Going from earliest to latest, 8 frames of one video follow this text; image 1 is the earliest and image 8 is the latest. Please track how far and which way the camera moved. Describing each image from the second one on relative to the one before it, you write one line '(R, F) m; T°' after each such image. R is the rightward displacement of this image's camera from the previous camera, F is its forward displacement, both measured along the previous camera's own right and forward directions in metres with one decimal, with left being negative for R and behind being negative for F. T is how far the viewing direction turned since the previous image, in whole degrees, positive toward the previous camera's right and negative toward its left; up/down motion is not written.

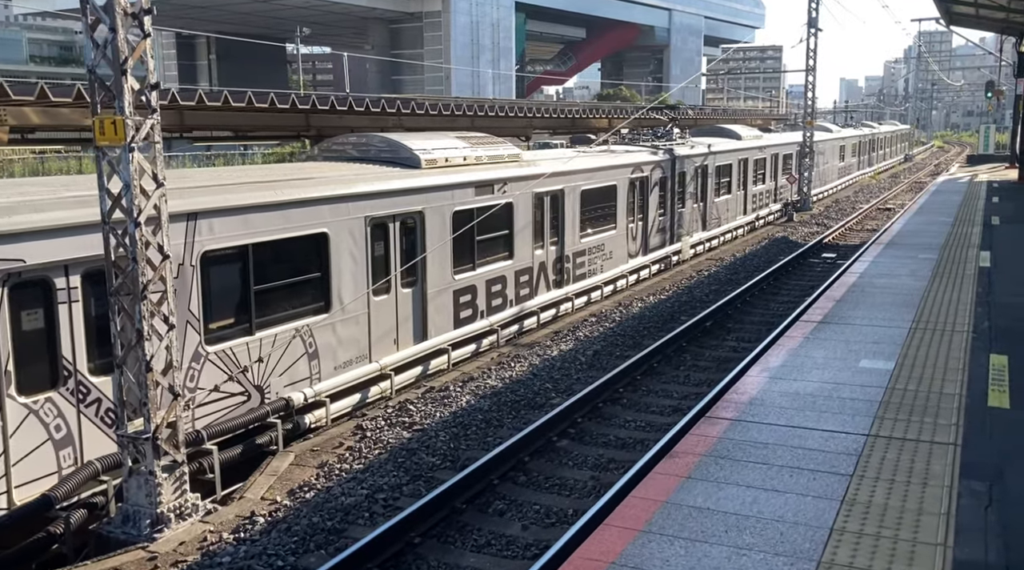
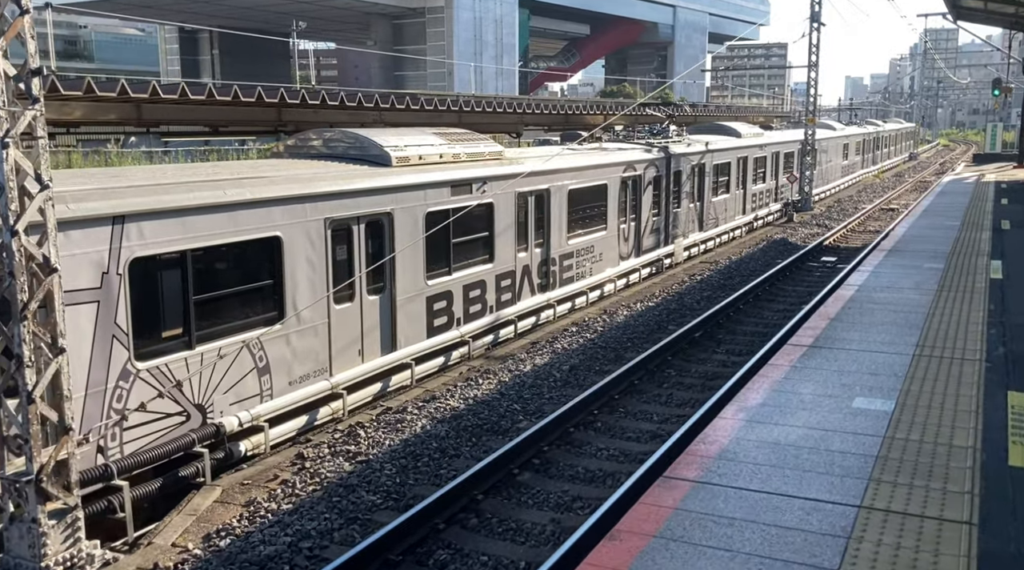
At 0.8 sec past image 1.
(+0.3, +0.8) m; 0°
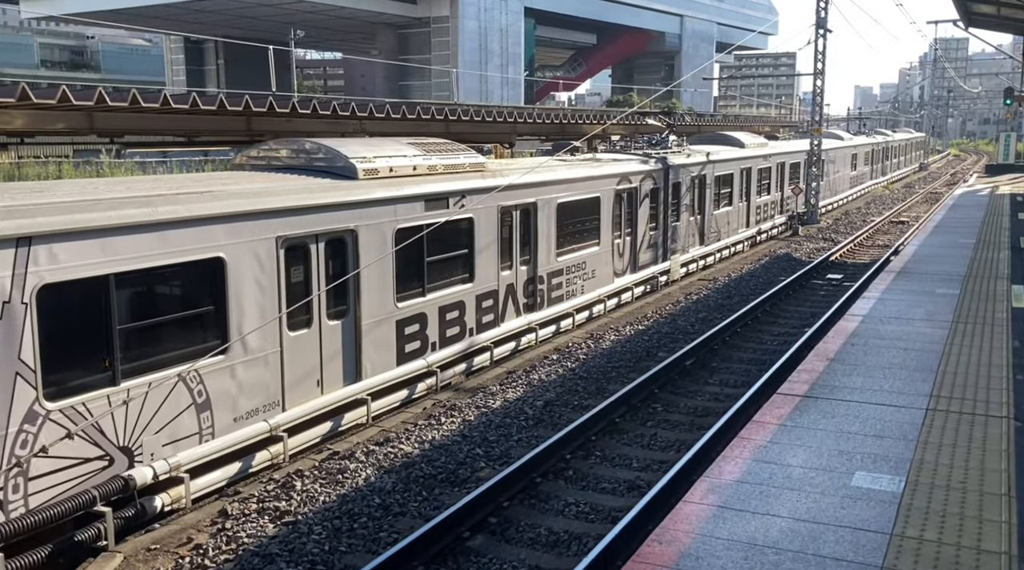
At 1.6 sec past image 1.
(+0.4, +0.9) m; 0°
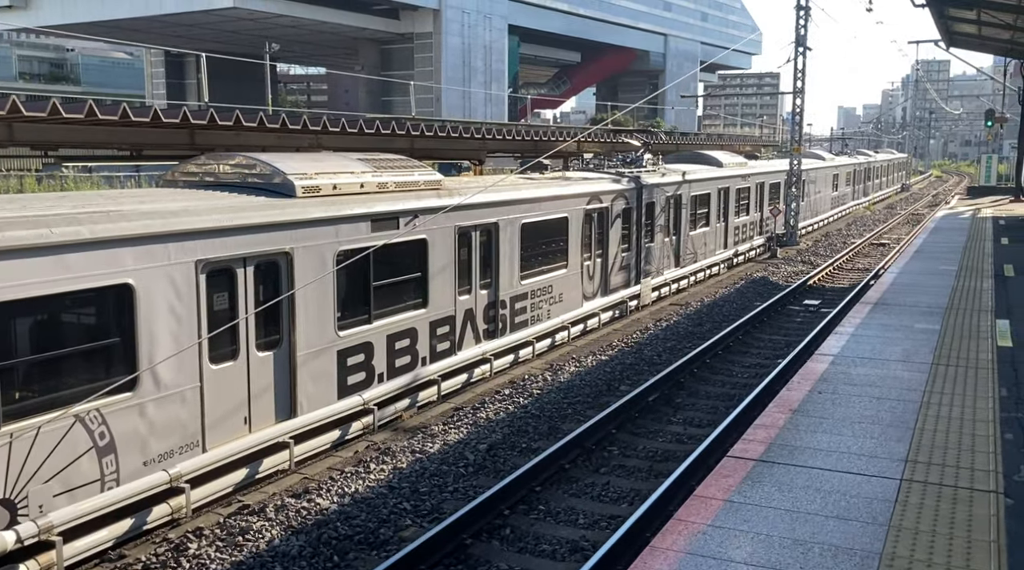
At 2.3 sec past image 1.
(+0.4, +0.8) m; +1°
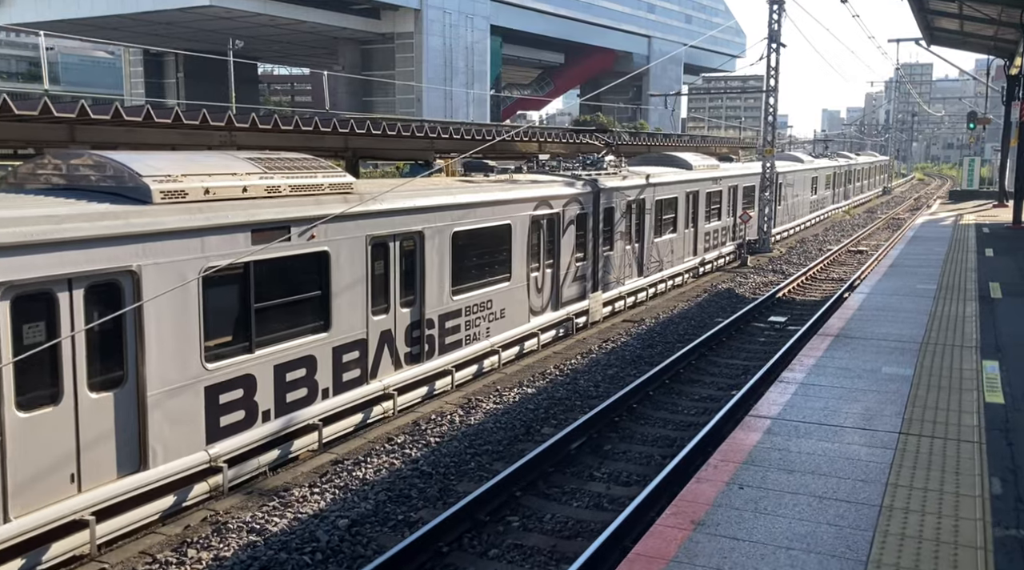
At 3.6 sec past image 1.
(+0.8, +1.6) m; +1°
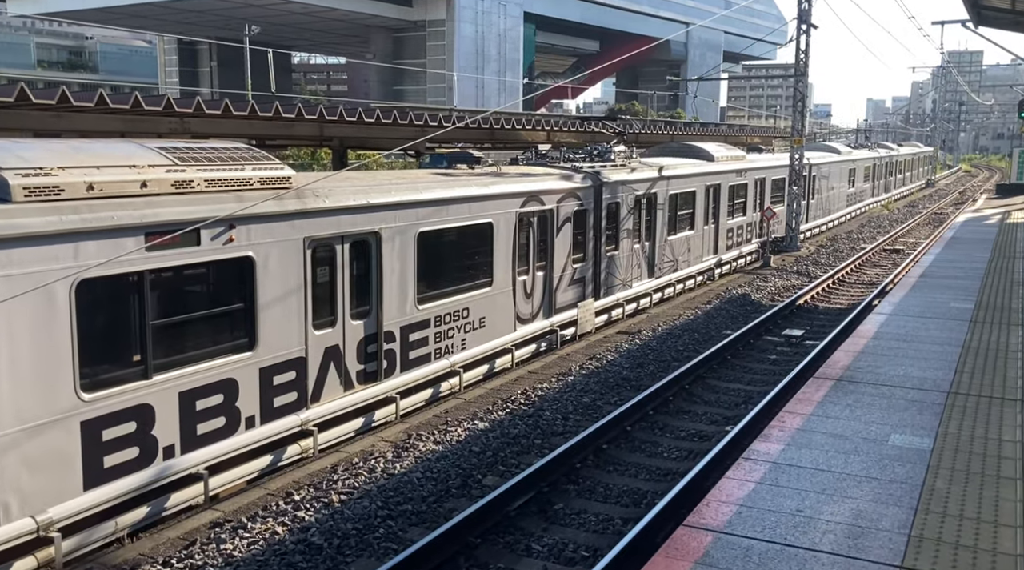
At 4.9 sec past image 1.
(+0.8, +1.6) m; -2°
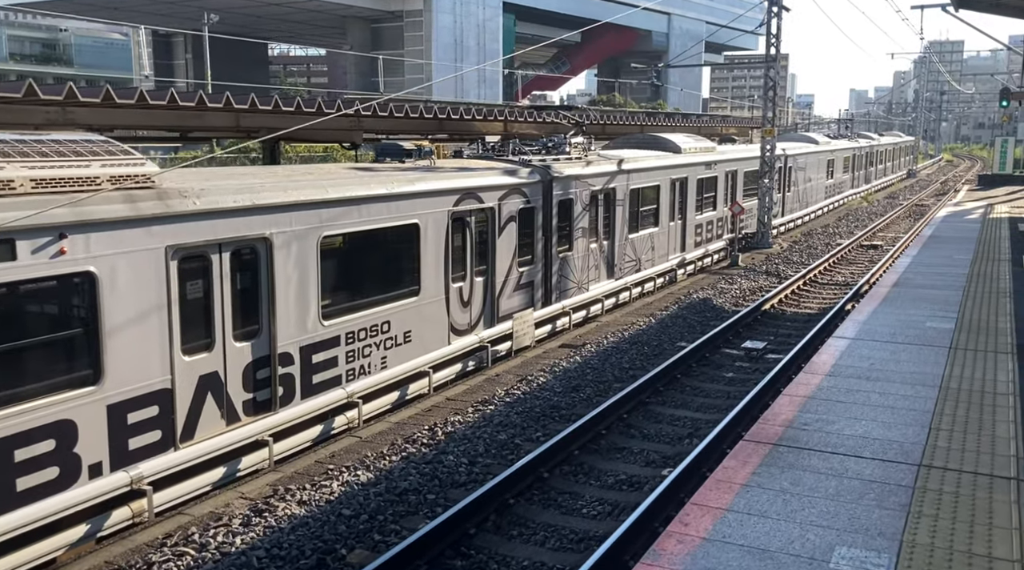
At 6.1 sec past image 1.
(+0.7, +1.5) m; +1°
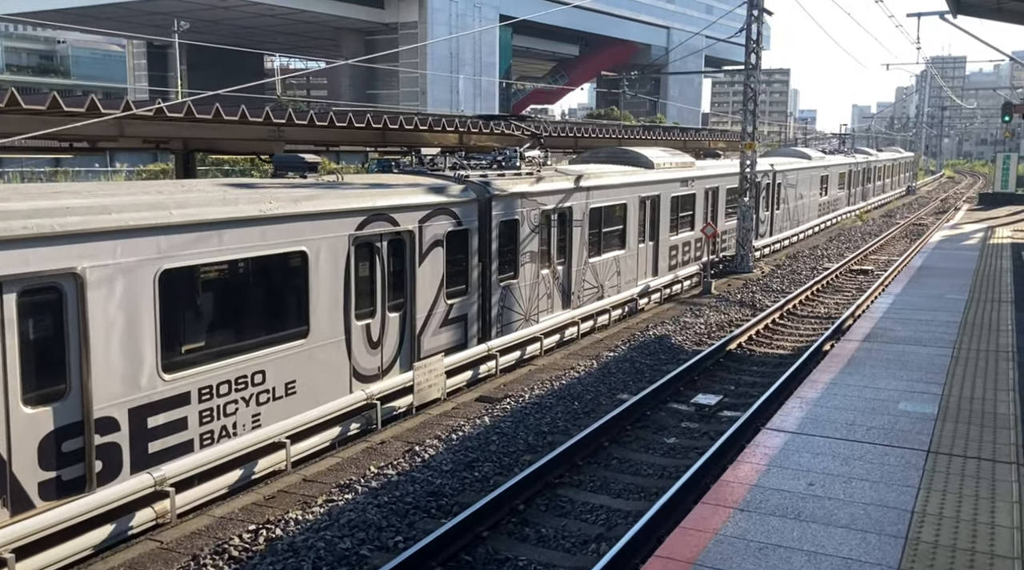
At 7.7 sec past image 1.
(+1.0, +1.9) m; 0°
